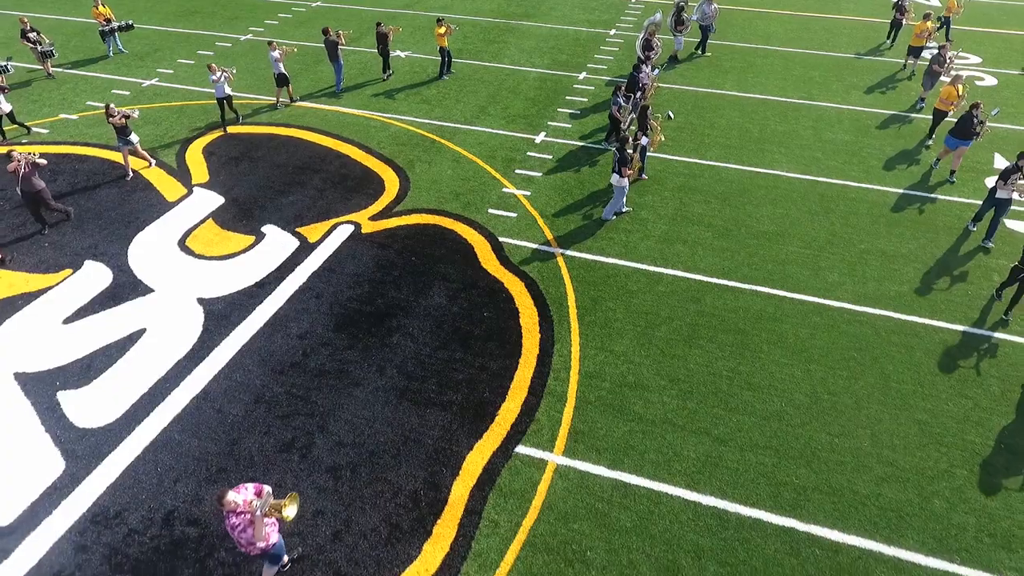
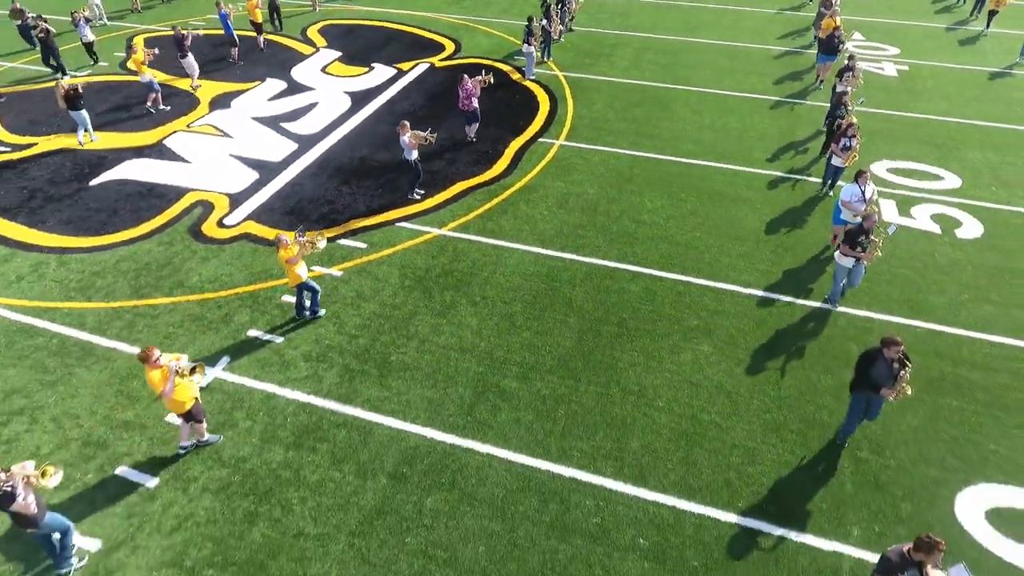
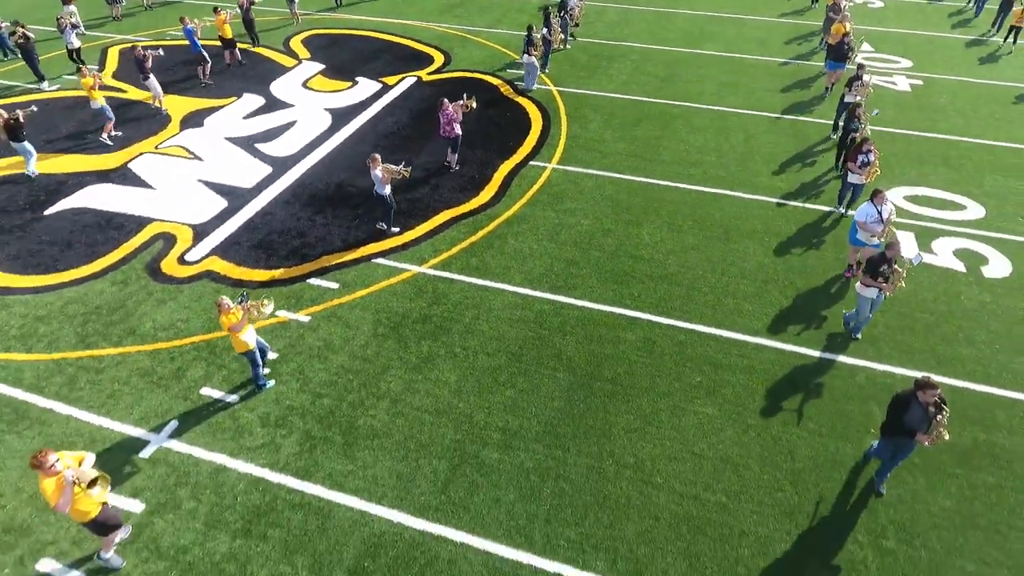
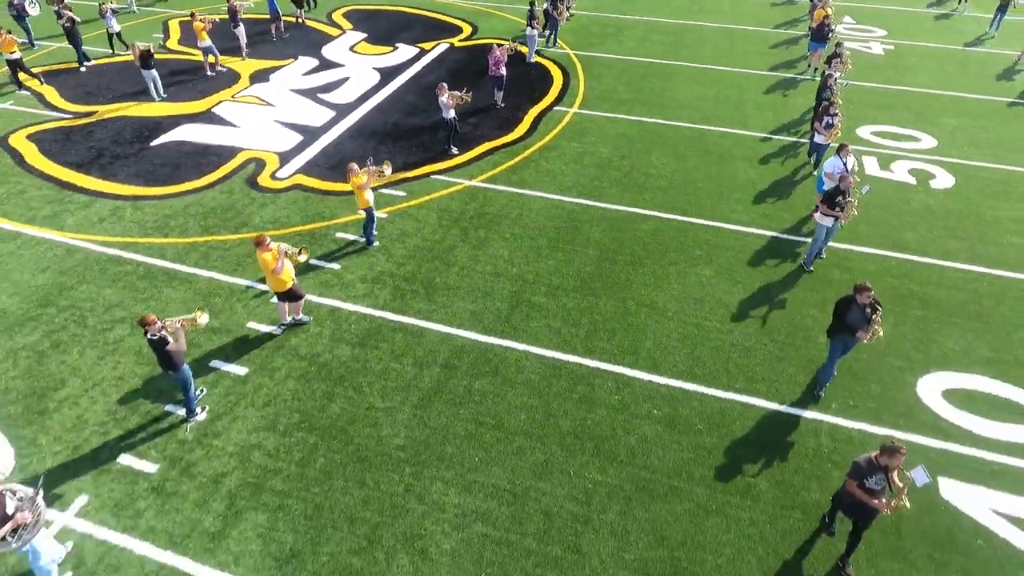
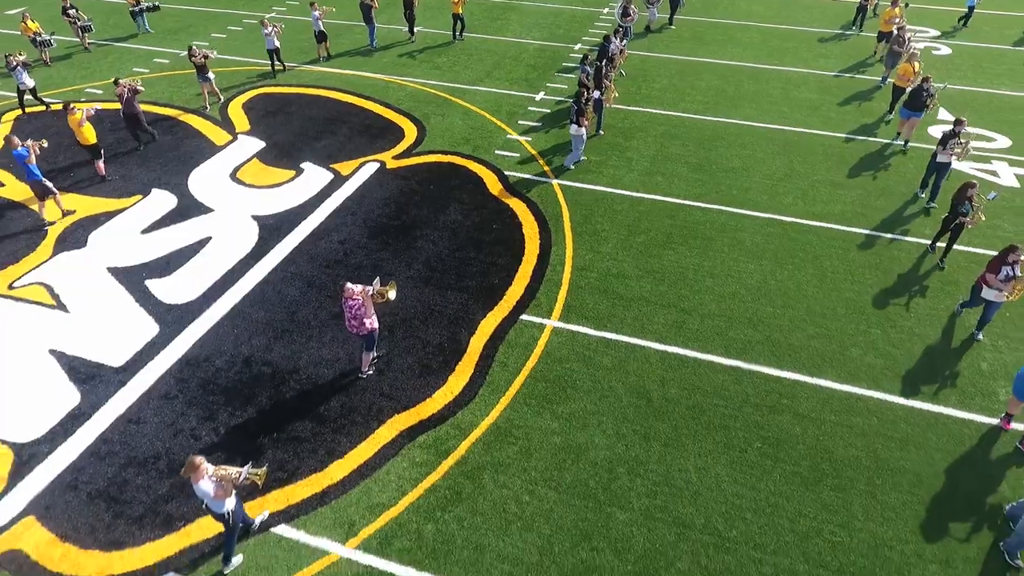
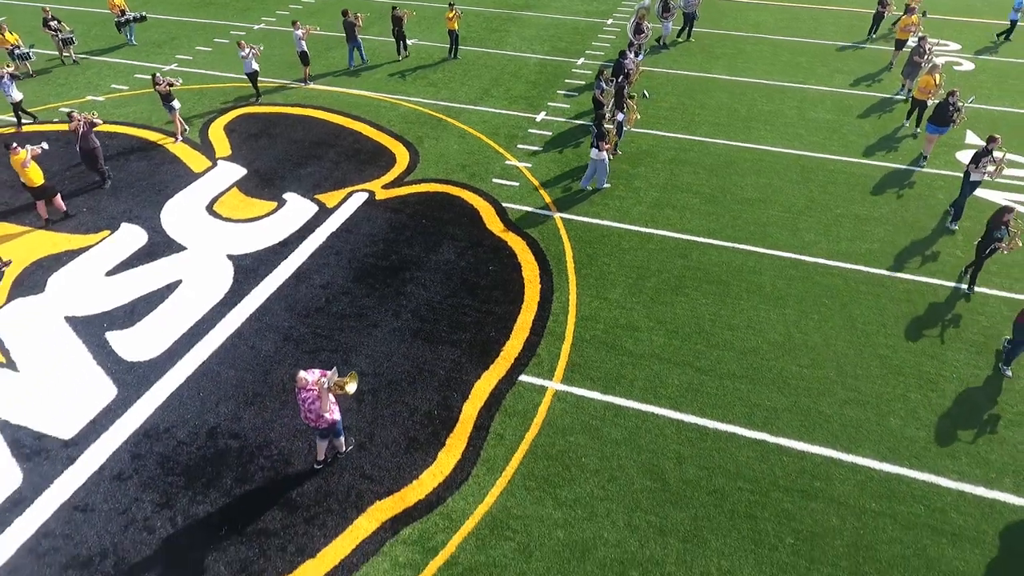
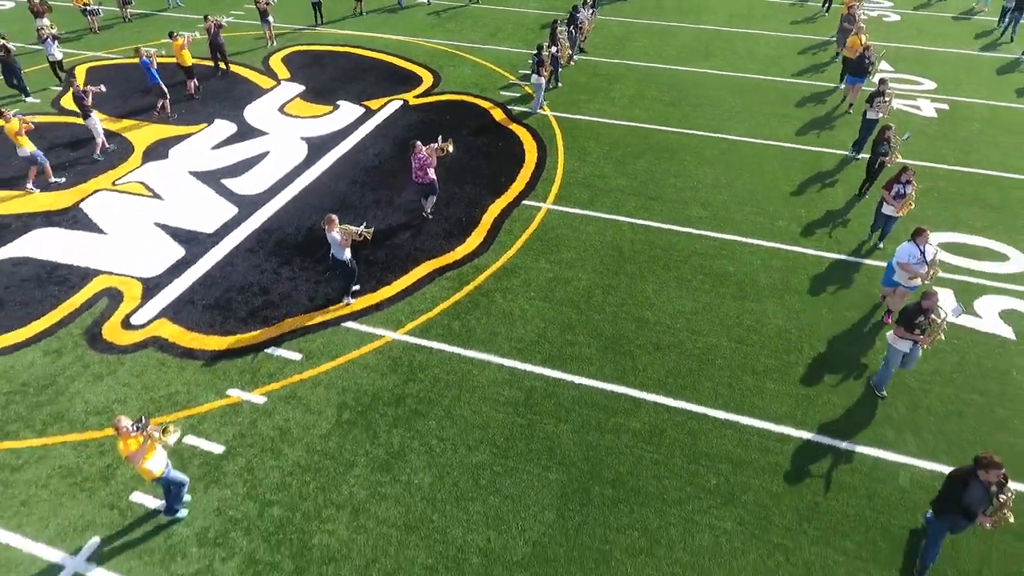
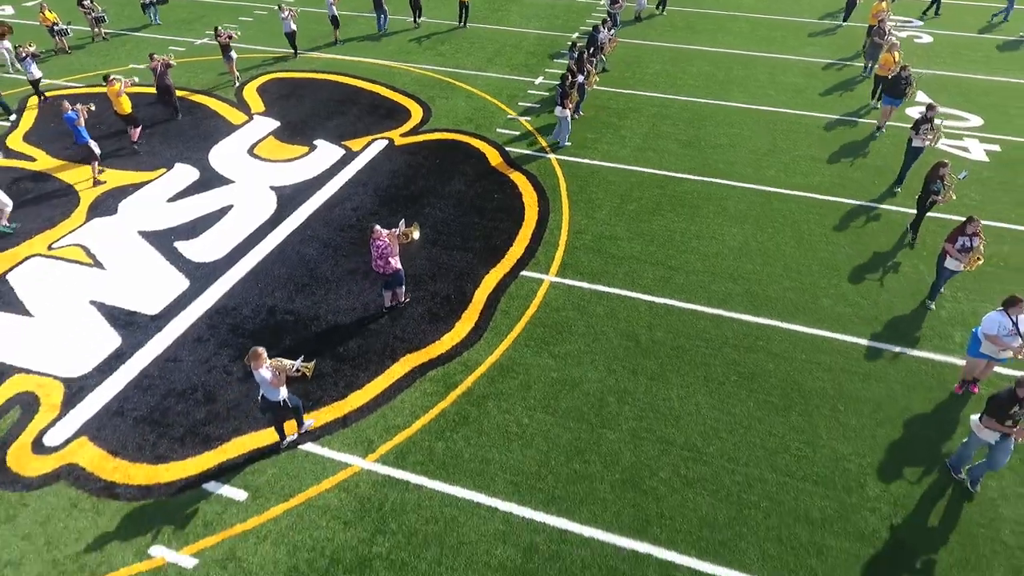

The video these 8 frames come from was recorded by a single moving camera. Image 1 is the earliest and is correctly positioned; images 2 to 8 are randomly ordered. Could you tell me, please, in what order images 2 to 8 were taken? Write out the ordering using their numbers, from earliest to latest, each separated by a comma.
6, 5, 8, 7, 3, 2, 4
